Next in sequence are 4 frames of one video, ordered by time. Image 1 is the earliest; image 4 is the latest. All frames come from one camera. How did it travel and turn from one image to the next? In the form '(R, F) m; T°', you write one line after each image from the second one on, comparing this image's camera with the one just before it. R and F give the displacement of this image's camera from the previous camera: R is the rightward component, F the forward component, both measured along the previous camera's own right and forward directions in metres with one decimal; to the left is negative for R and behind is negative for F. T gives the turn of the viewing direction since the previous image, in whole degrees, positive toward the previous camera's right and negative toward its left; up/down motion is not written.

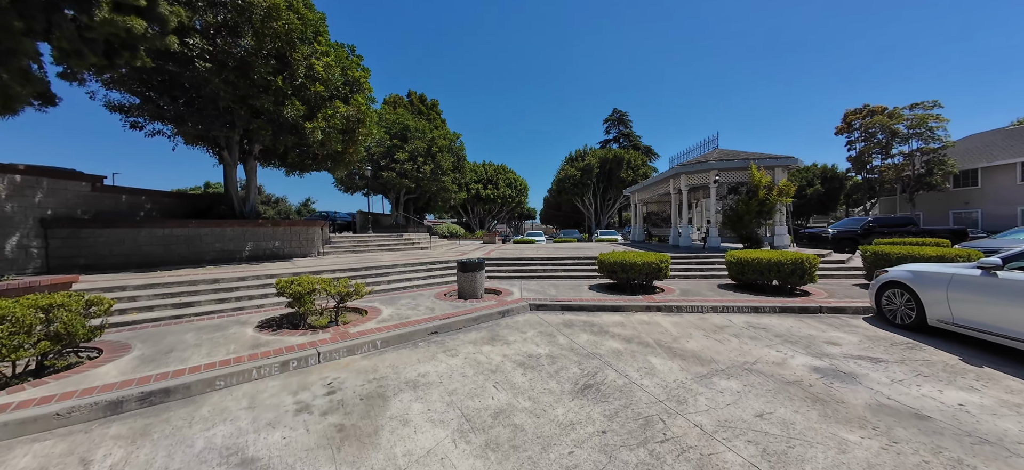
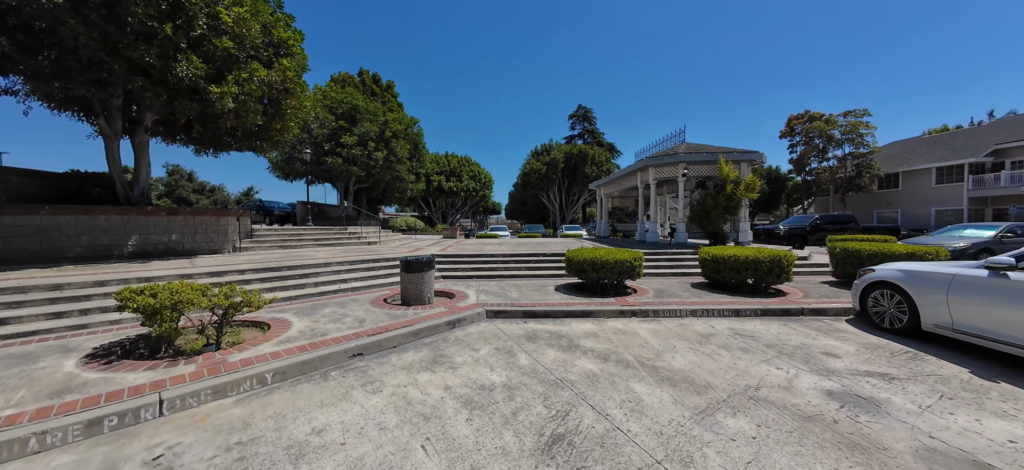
(+0.2, +1.0) m; +6°
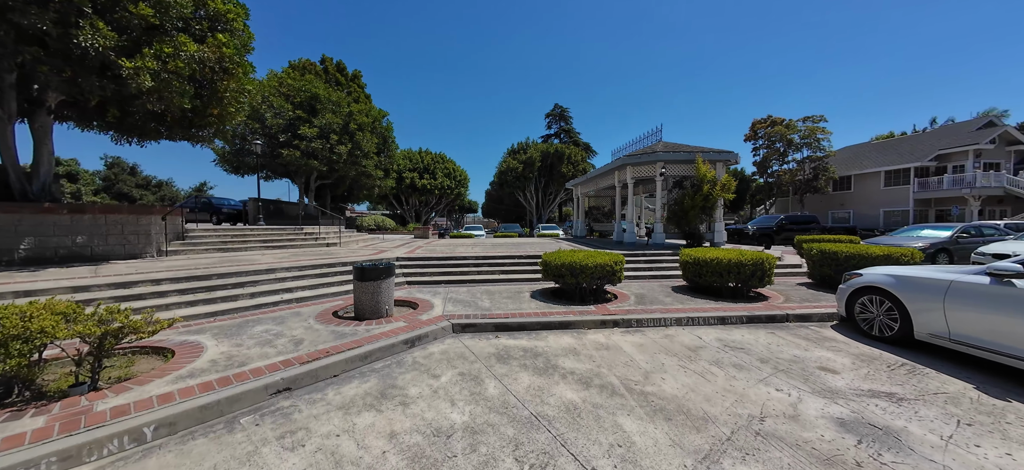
(+0.1, +0.6) m; +4°
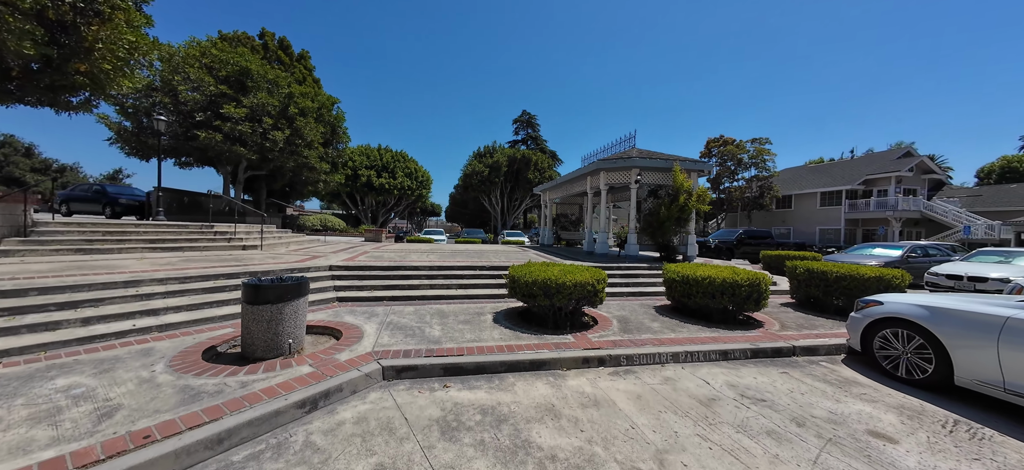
(0.0, +1.2) m; +6°
